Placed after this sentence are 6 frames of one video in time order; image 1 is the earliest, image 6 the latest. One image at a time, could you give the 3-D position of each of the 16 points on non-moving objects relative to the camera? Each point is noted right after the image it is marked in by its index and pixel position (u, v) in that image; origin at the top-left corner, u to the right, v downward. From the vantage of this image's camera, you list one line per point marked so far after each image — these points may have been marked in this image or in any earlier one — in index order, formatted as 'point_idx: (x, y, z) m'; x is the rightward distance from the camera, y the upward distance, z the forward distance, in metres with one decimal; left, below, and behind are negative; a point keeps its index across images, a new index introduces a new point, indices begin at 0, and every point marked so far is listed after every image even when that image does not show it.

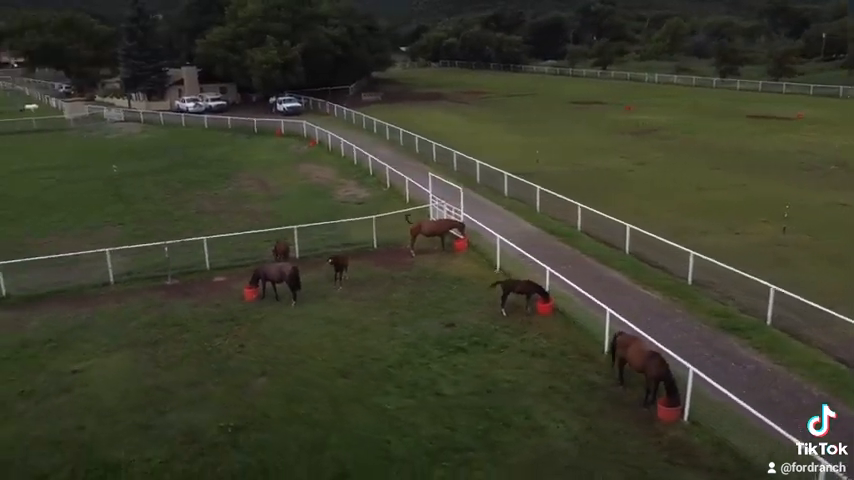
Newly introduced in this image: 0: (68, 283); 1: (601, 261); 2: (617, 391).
0: (-10.1, -1.2, +19.0) m
1: (+5.1, -0.6, +19.9) m
2: (+3.7, -2.9, +13.1) m
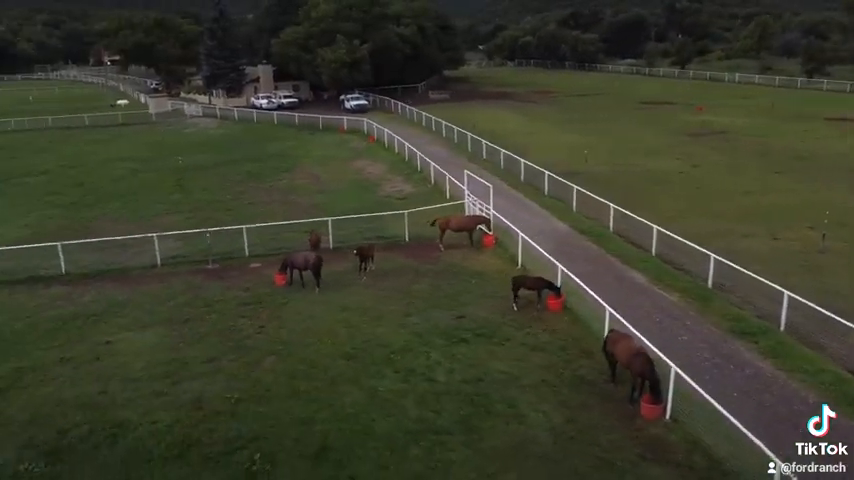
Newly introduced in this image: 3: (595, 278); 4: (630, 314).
0: (-9.4, -0.7, +20.7) m
1: (+5.8, -0.6, +19.9) m
2: (+3.5, -2.9, +13.3) m
3: (+4.6, -1.1, +18.6) m
4: (+4.8, -1.8, +16.3) m
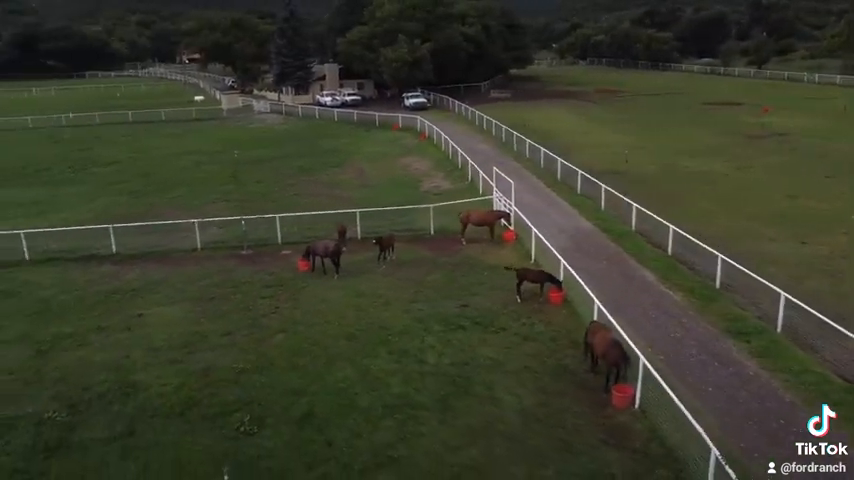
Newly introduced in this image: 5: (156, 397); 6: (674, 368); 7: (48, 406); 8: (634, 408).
0: (-8.8, -0.2, +22.5) m
1: (+6.2, -0.6, +20.1) m
2: (+3.3, -2.8, +13.7) m
3: (+5.0, -1.0, +19.0) m
4: (+4.9, -1.7, +16.6) m
5: (-5.3, -3.1, +13.3) m
6: (+5.0, -2.6, +13.8) m
7: (-7.3, -3.2, +12.9) m
8: (+3.8, -3.1, +12.5) m
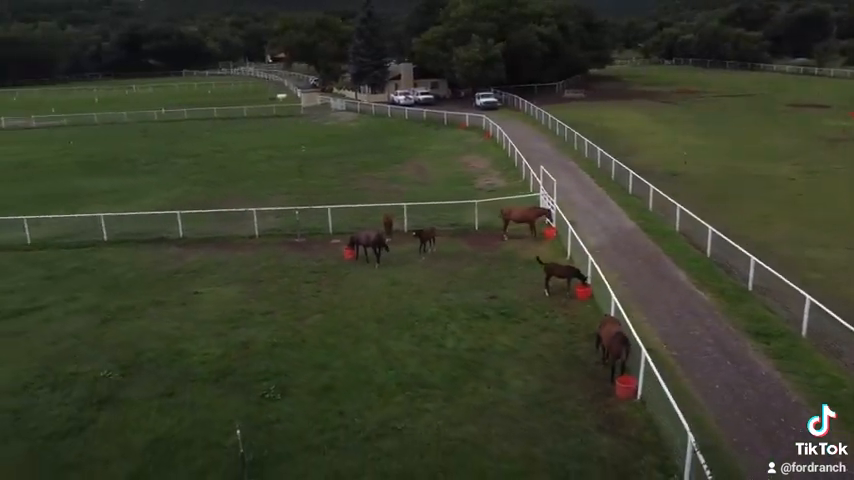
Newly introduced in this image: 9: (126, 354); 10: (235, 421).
0: (-7.2, +0.3, +24.3) m
1: (+7.3, -0.6, +20.1) m
2: (+3.6, -2.7, +14.2) m
3: (+5.9, -0.9, +19.2) m
4: (+5.6, -1.7, +16.9) m
5: (-5.0, -2.7, +14.7) m
6: (+5.3, -2.6, +14.0) m
7: (-7.0, -2.7, +14.6) m
8: (+4.0, -3.0, +12.9) m
9: (-6.8, -2.6, +15.3) m
10: (-3.6, -3.3, +12.5) m
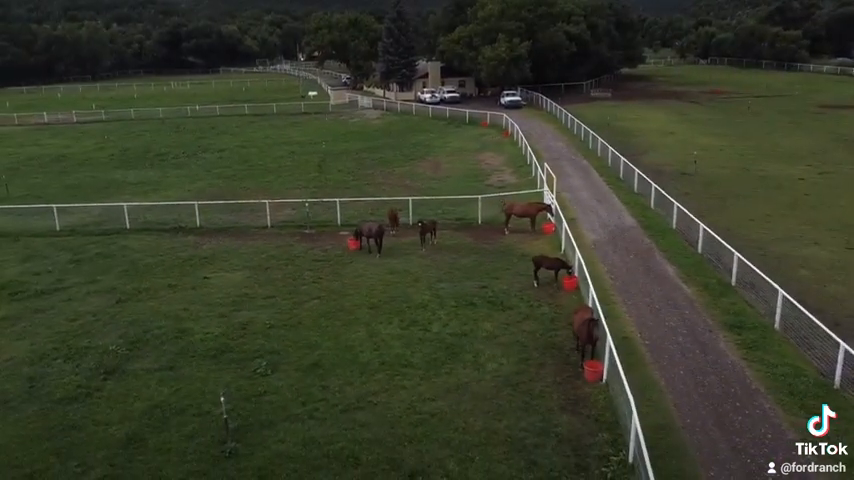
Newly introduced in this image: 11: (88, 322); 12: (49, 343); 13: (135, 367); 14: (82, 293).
0: (-7.1, +0.6, +25.6) m
1: (+7.3, -0.5, +20.7) m
2: (+3.2, -2.5, +14.9) m
3: (+5.8, -0.8, +19.8) m
4: (+5.3, -1.5, +17.5) m
5: (-5.4, -2.4, +15.9) m
6: (+4.9, -2.4, +14.7) m
7: (-7.3, -2.4, +15.9) m
8: (+3.5, -2.9, +13.6) m
9: (-7.1, -2.2, +16.5) m
10: (-4.0, -3.1, +13.6) m
11: (-8.6, -2.1, +17.1) m
12: (-8.9, -2.4, +15.9) m
13: (-6.4, -2.8, +14.8) m
14: (-9.7, -1.5, +19.0) m
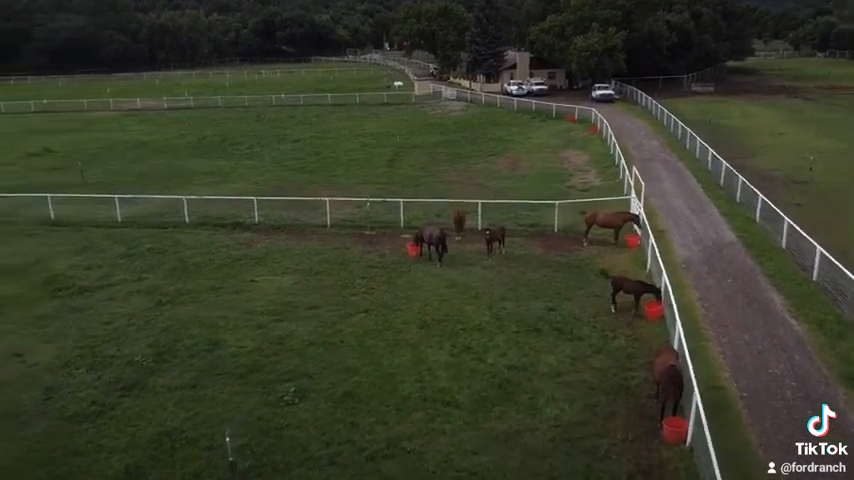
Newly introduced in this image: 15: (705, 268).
0: (-4.6, +0.7, +24.3) m
1: (+9.0, -1.1, +17.6) m
2: (+4.1, -3.0, +12.5) m
3: (+7.4, -1.3, +16.9) m
4: (+6.6, -2.1, +14.7) m
5: (-4.2, -2.5, +14.5) m
6: (+5.8, -3.0, +12.0) m
7: (-6.2, -2.4, +14.8) m
8: (+4.2, -3.4, +11.2) m
9: (-5.9, -2.3, +15.4) m
10: (-3.3, -3.3, +12.1) m
11: (-7.3, -2.0, +16.1) m
12: (-7.8, -2.4, +15.0) m
13: (-5.4, -2.8, +13.6) m
14: (-8.1, -1.4, +18.2) m
15: (+7.7, -0.8, +18.7) m
